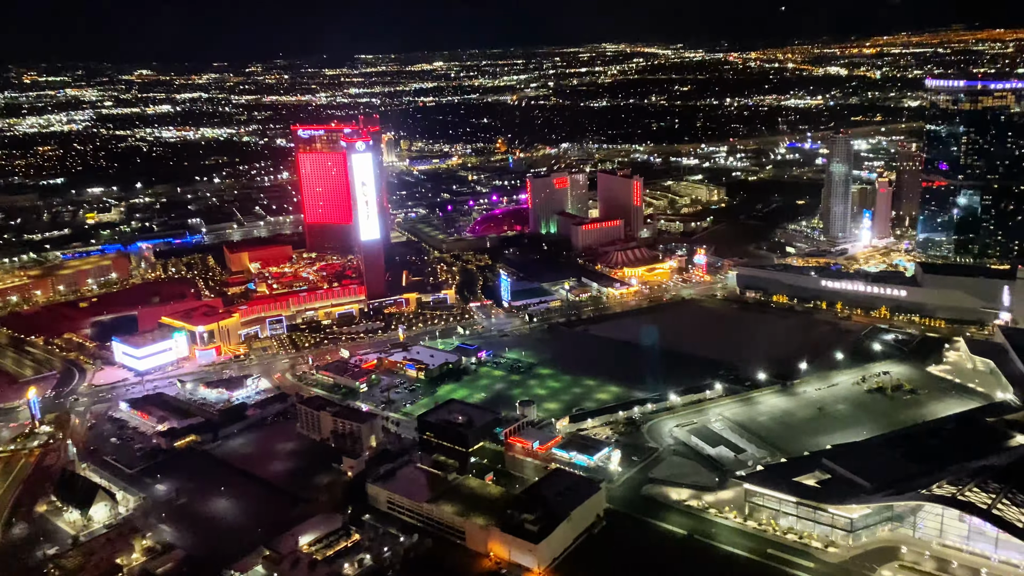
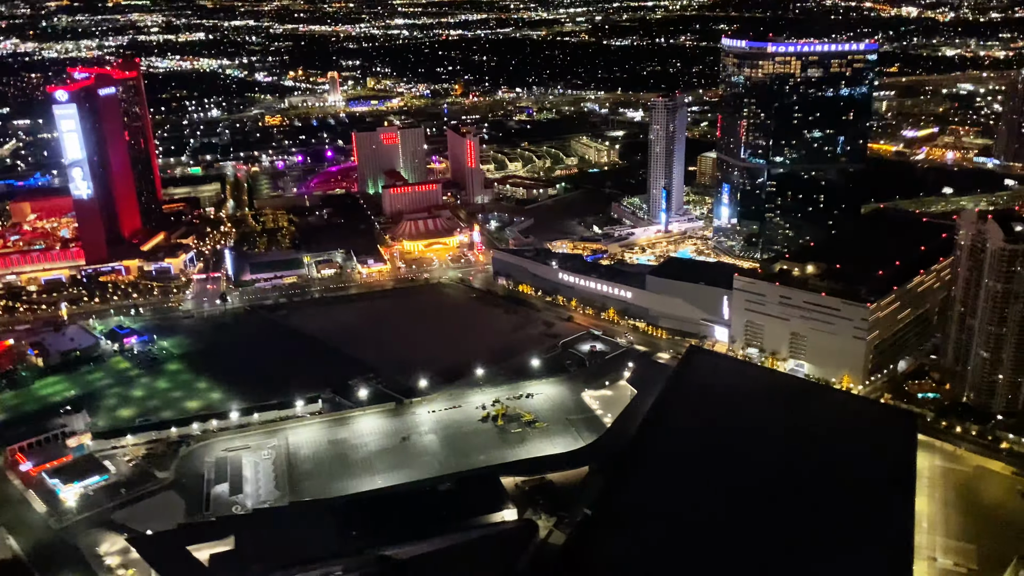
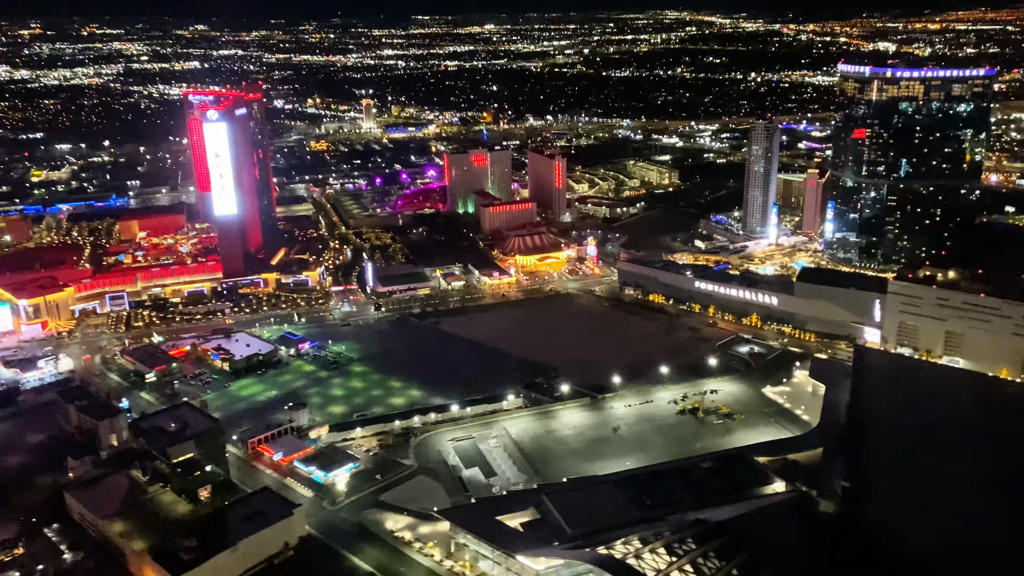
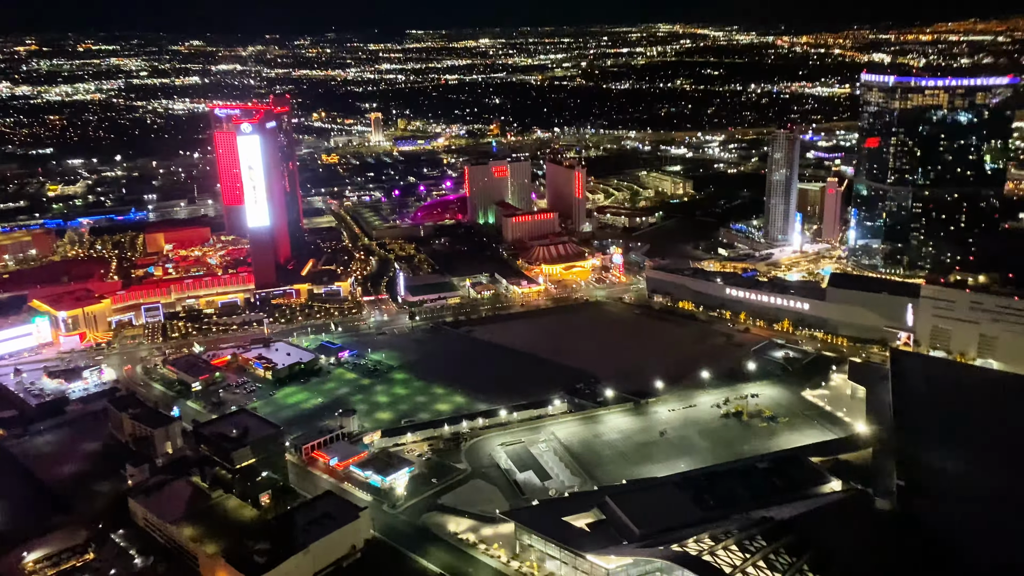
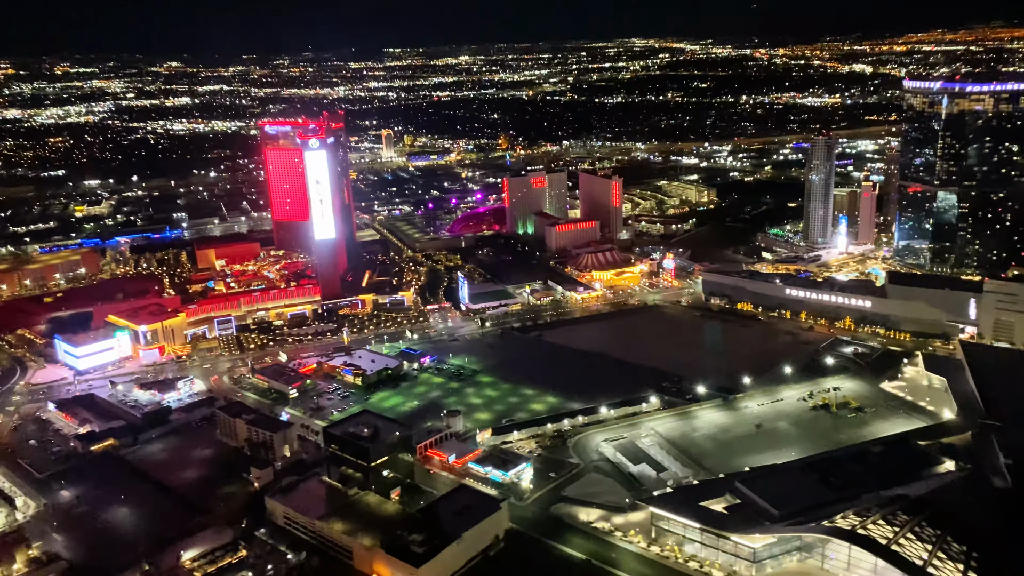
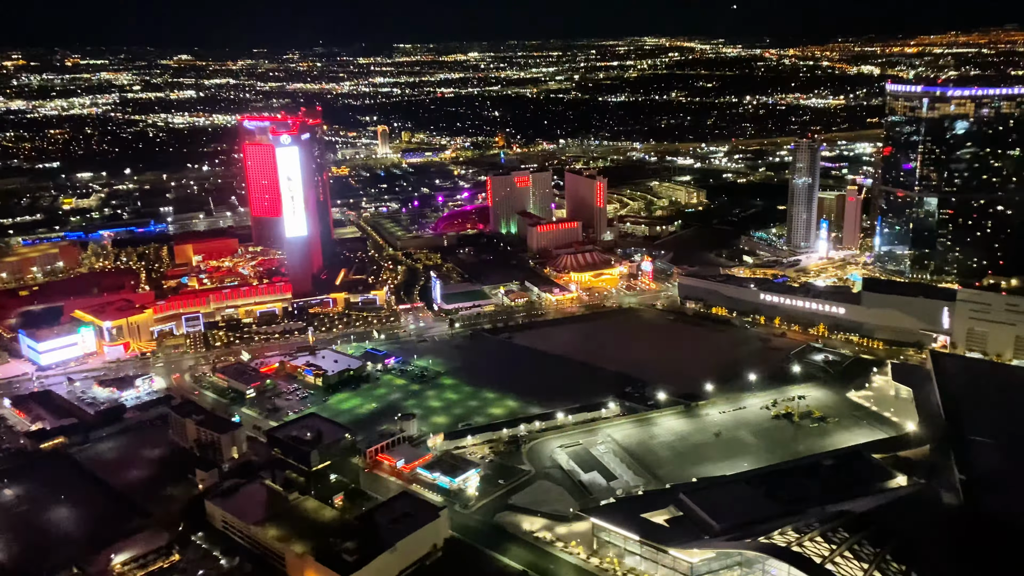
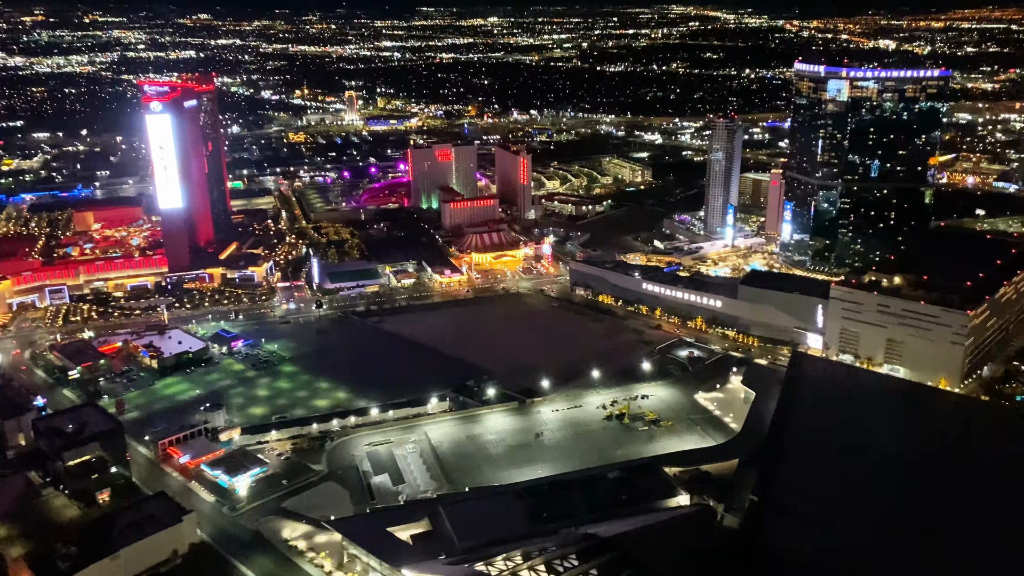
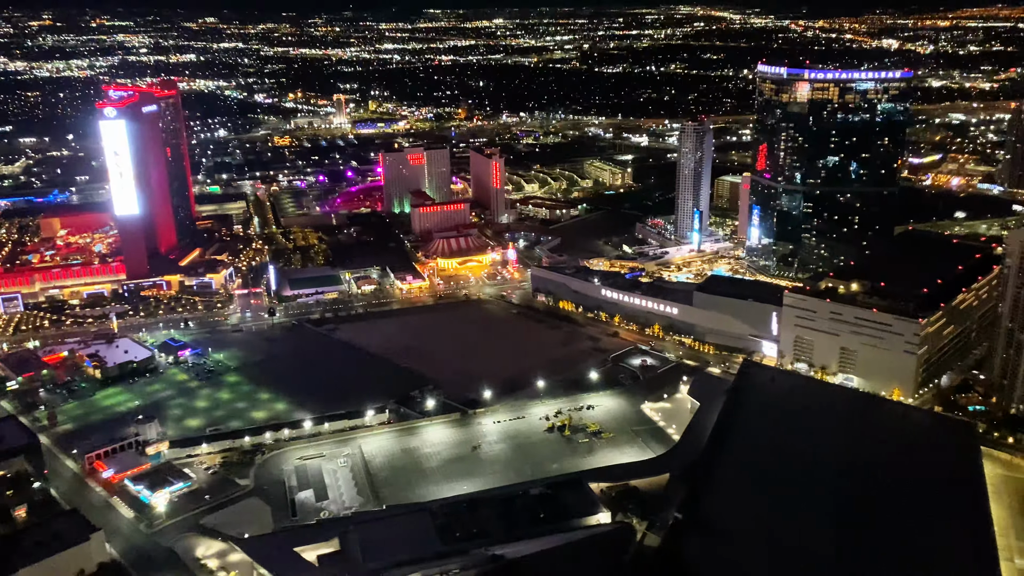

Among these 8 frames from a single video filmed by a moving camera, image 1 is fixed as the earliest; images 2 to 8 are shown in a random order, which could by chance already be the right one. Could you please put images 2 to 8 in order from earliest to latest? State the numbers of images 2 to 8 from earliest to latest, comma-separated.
5, 6, 4, 3, 7, 8, 2
